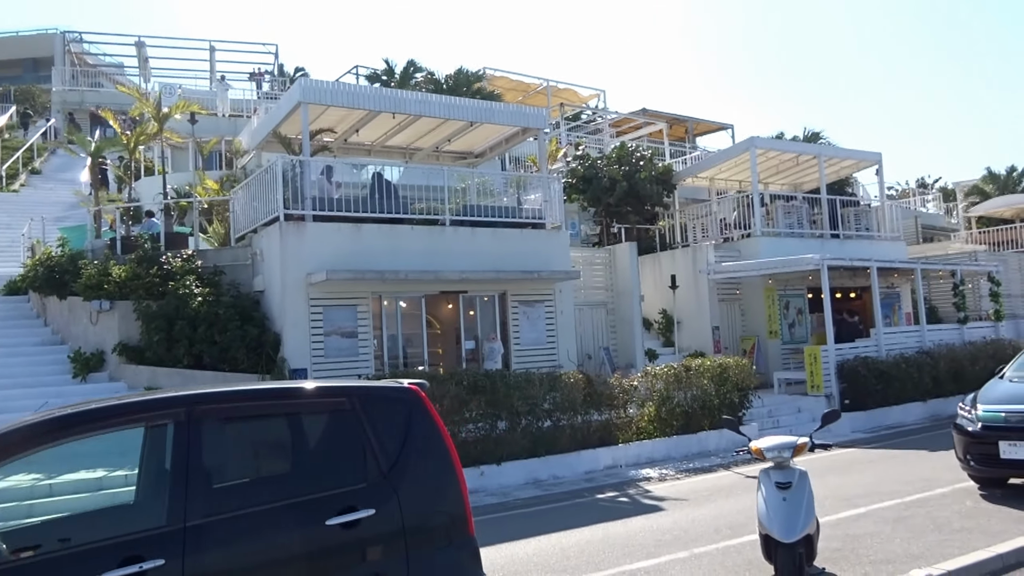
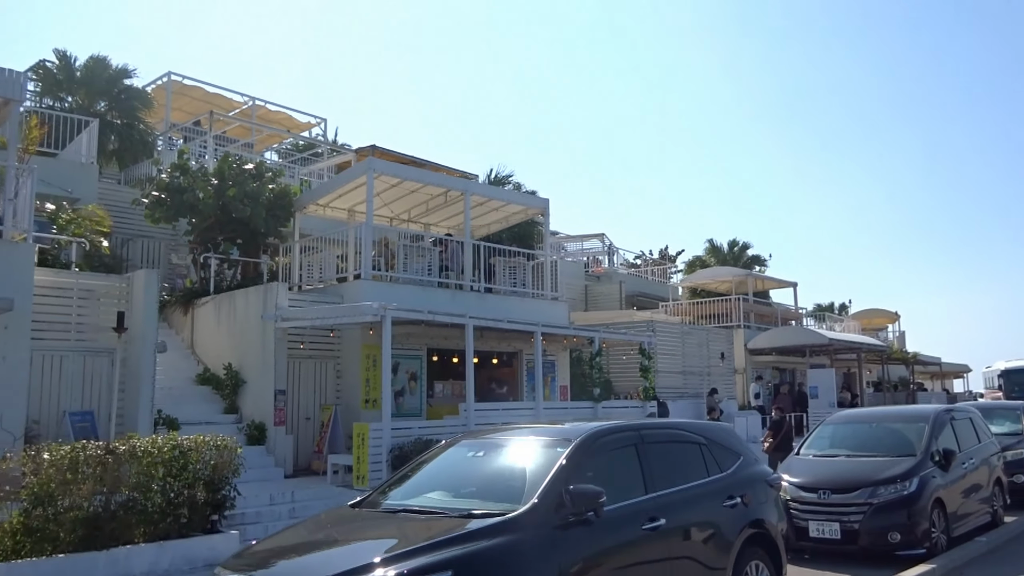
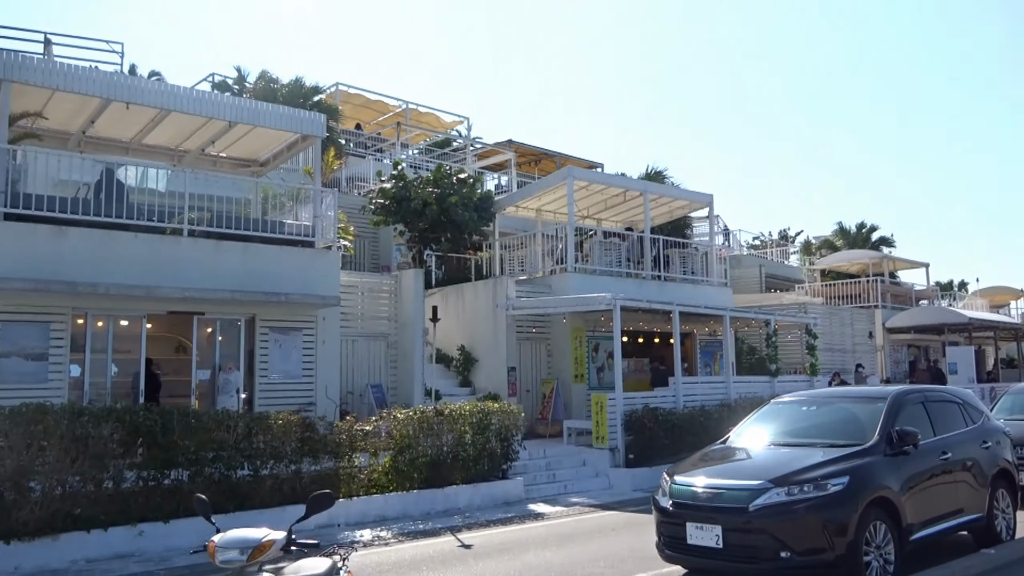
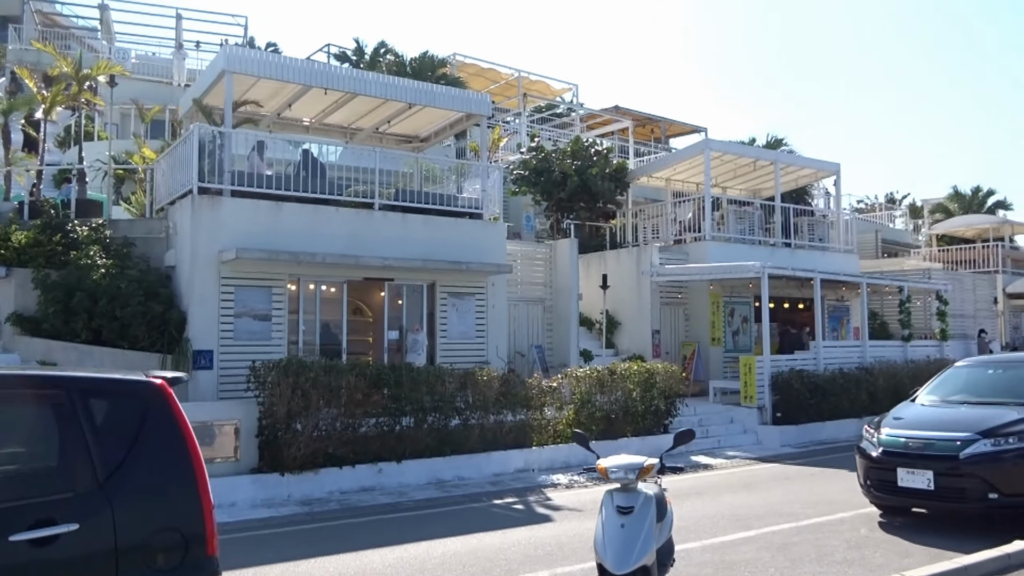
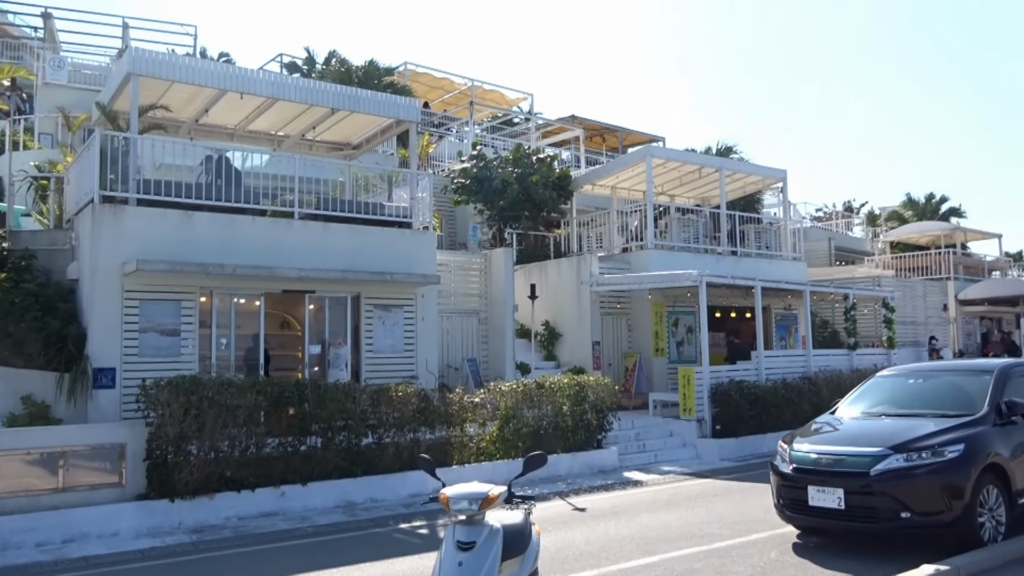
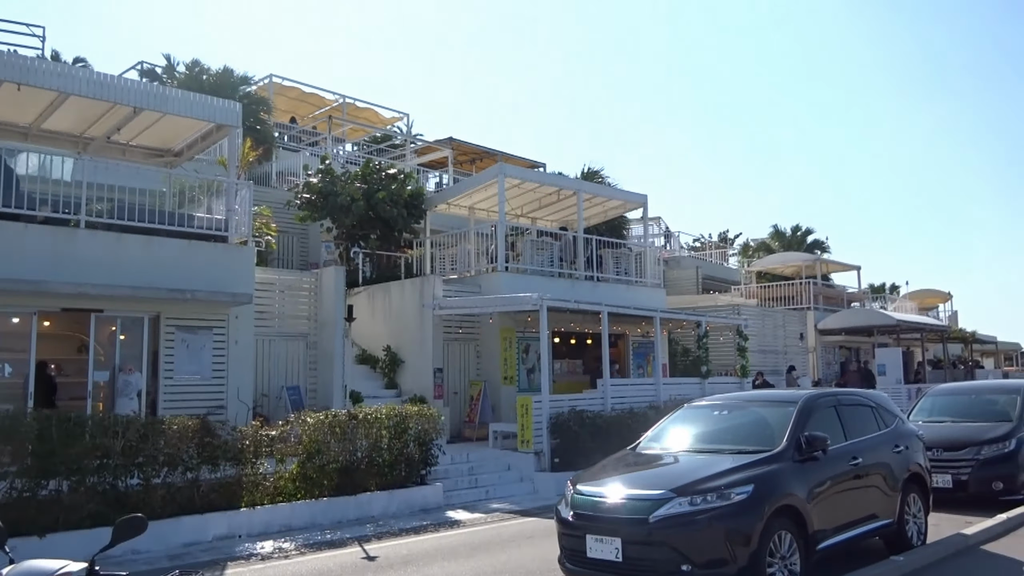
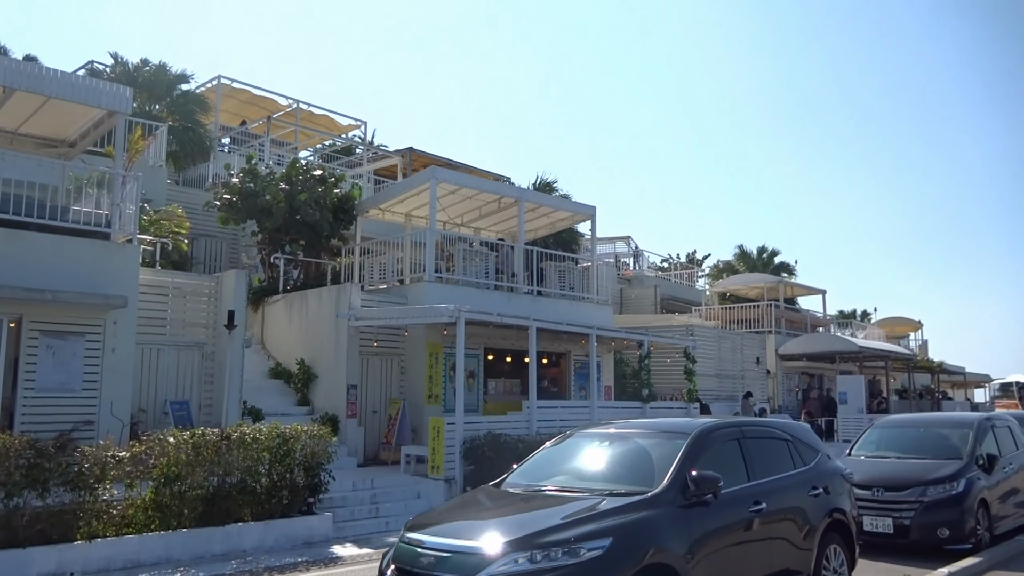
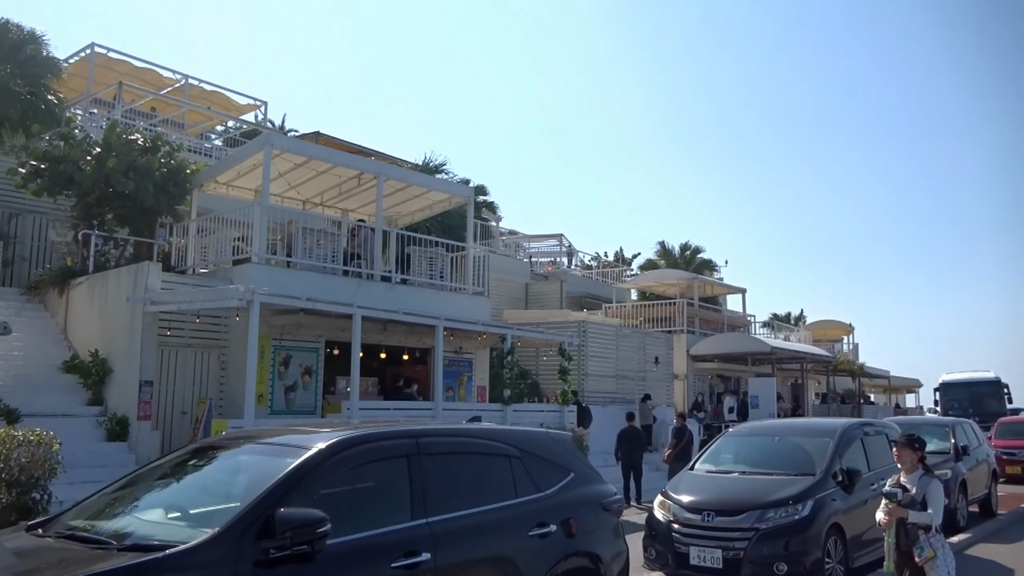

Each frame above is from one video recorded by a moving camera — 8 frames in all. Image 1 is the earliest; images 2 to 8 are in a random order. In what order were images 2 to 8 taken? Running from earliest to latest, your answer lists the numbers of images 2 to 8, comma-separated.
4, 5, 3, 6, 7, 2, 8
